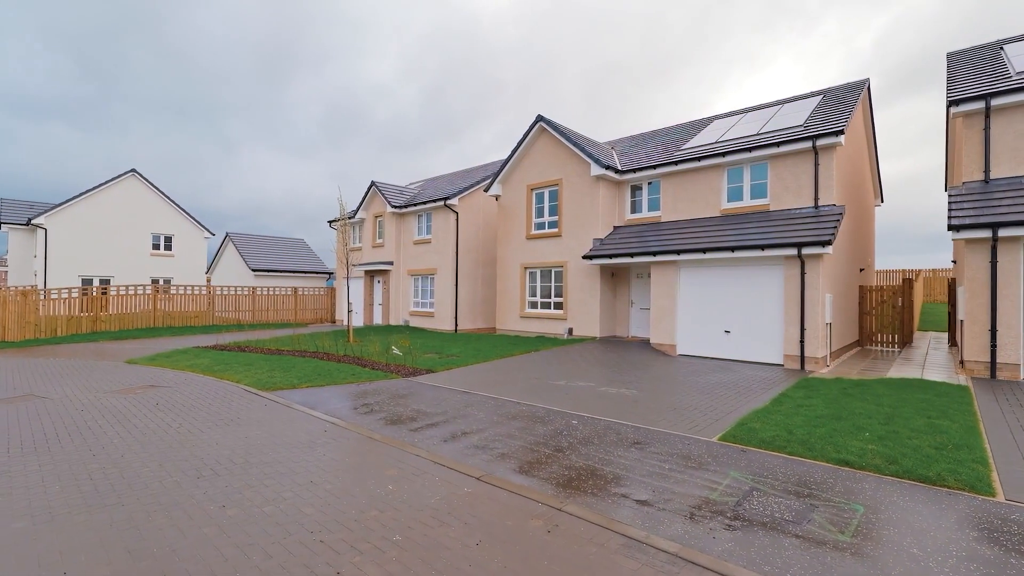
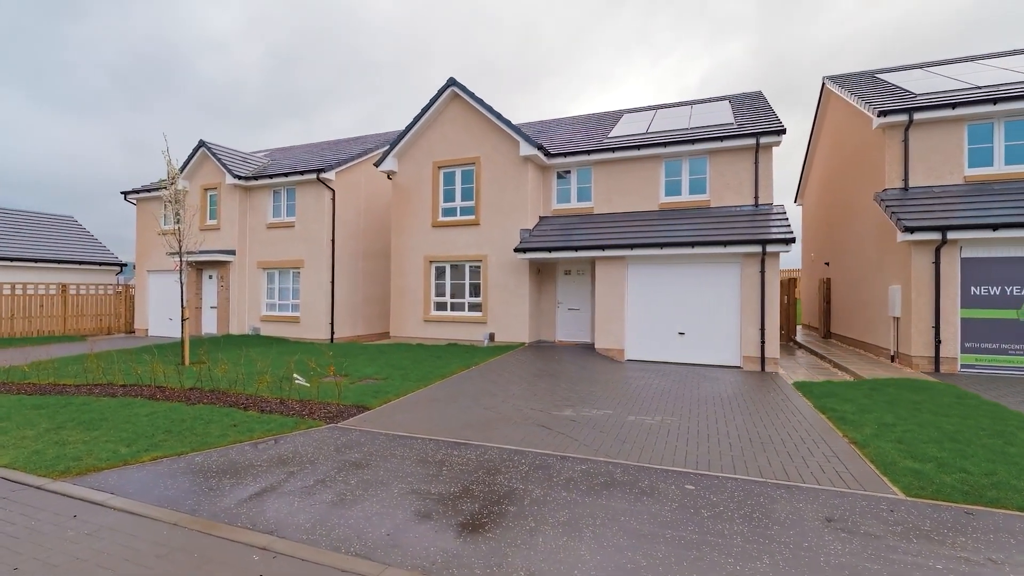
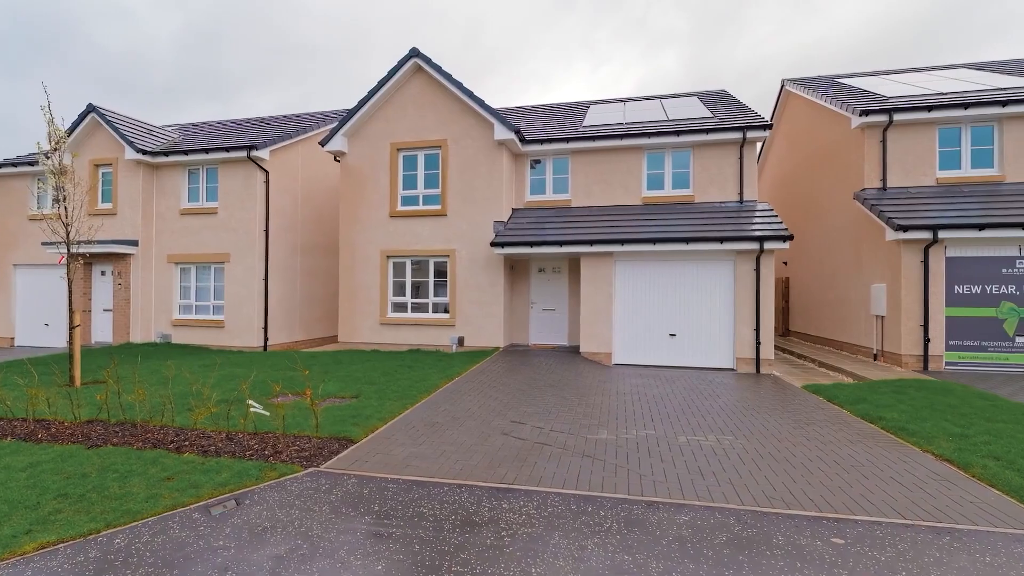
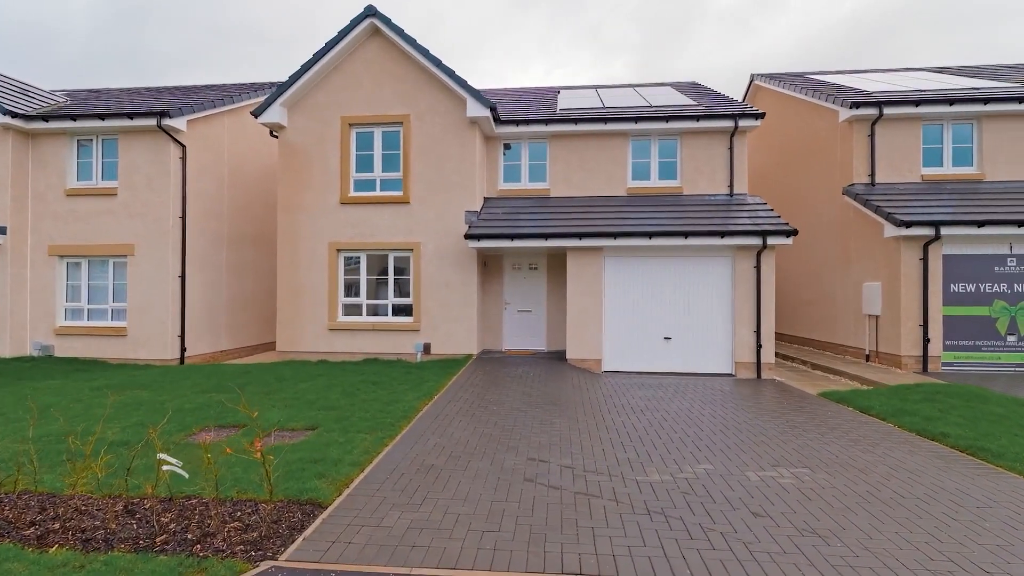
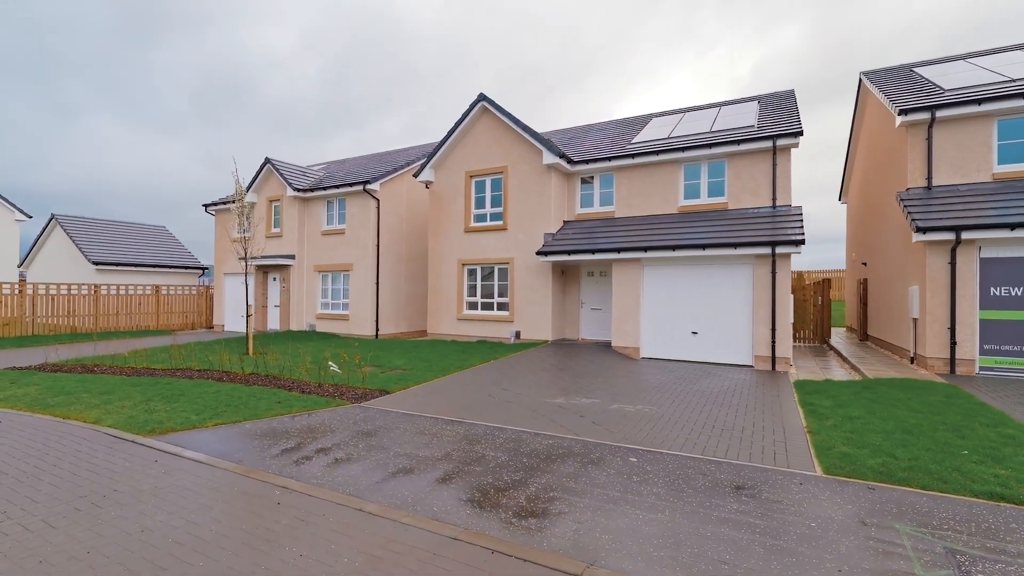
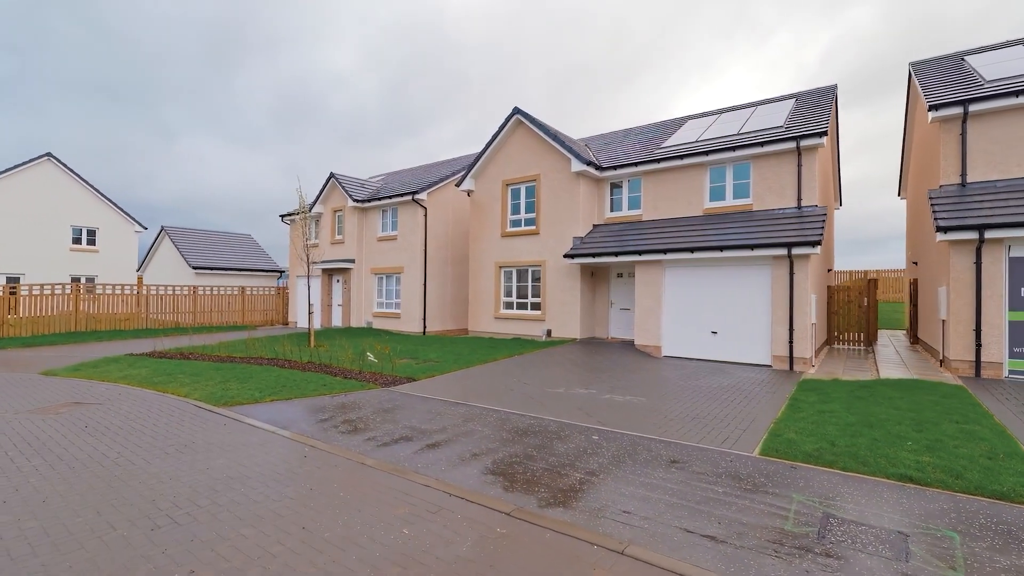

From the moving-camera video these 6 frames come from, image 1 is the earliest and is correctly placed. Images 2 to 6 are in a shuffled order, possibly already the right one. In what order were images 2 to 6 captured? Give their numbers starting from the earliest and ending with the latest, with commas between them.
6, 5, 2, 3, 4
